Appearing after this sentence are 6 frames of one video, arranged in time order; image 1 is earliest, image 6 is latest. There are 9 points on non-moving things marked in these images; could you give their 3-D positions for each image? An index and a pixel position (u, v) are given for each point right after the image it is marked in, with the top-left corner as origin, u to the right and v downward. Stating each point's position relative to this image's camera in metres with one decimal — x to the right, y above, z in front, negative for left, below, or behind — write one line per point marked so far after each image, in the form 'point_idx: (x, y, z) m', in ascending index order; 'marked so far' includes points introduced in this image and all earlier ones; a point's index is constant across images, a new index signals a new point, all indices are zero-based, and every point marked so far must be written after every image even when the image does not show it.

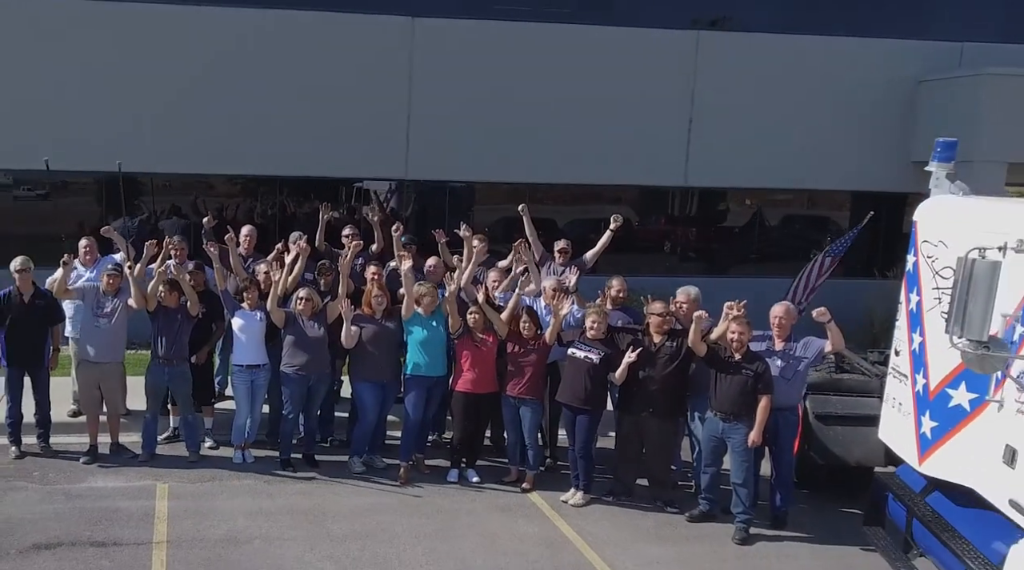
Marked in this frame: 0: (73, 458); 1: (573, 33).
0: (-3.7, -1.4, +7.8) m
1: (+0.7, +3.4, +12.8) m
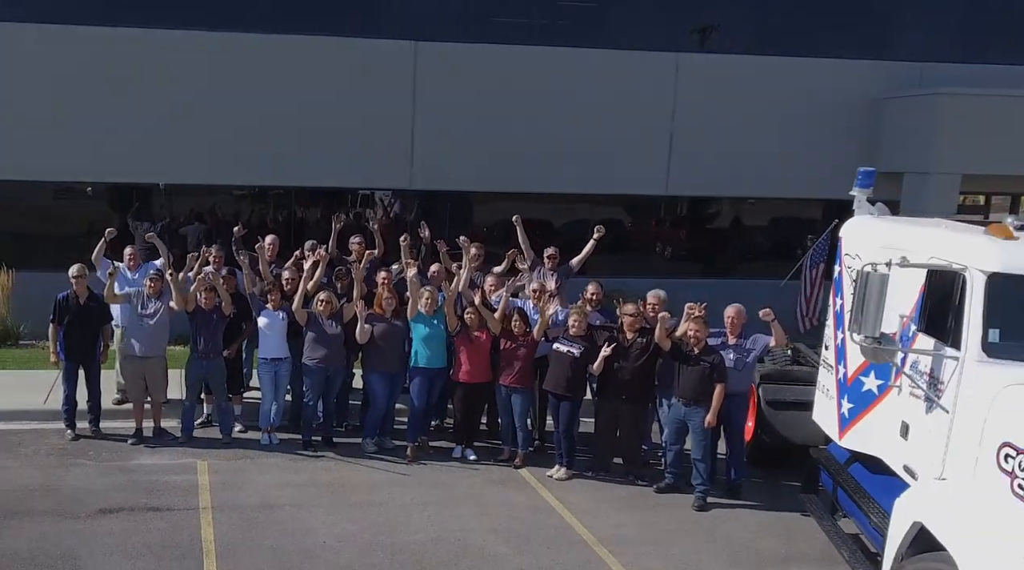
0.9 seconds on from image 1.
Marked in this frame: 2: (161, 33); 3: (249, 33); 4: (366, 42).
0: (-3.7, -1.5, +8.9) m
1: (+0.7, +3.4, +13.9) m
2: (-4.8, +3.4, +12.9) m
3: (-3.7, +3.5, +13.1) m
4: (-2.1, +3.4, +13.4) m
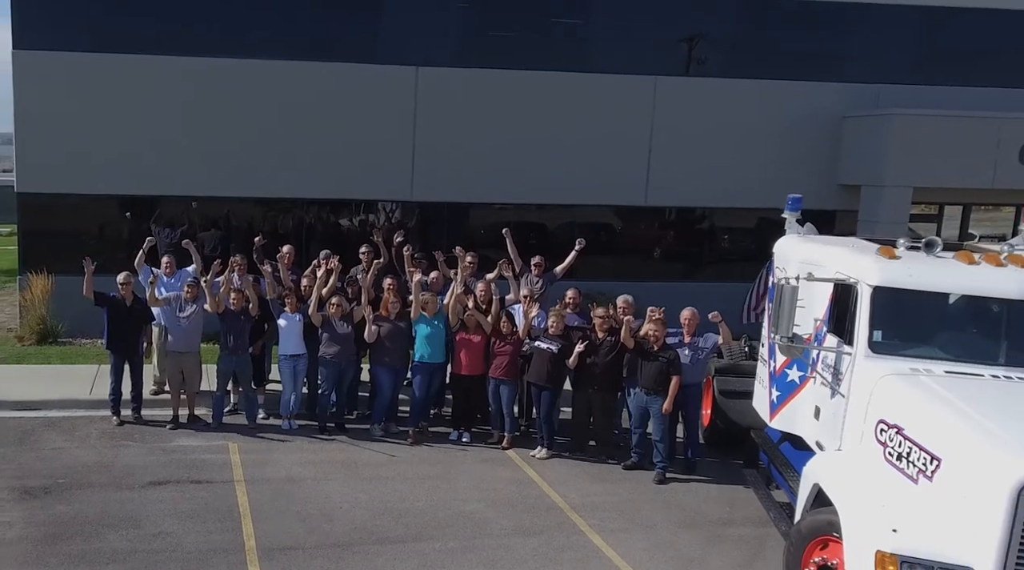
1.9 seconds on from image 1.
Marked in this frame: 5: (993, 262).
0: (-3.9, -1.5, +10.3) m
1: (+0.6, +3.3, +15.2) m
2: (-4.9, +3.4, +14.2) m
3: (-3.8, +3.5, +14.4) m
4: (-2.3, +3.4, +14.7) m
5: (+3.4, +0.2, +6.7) m
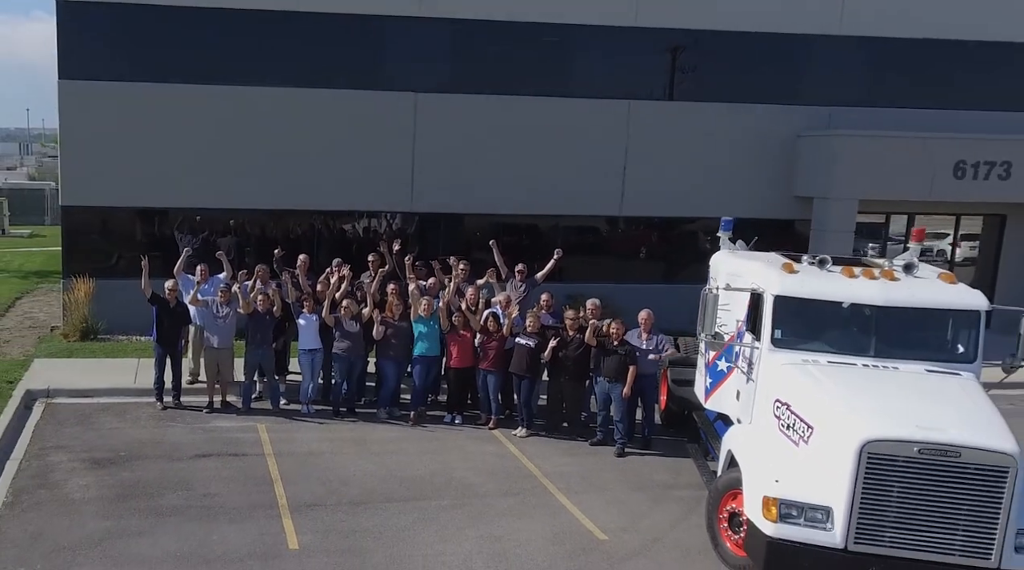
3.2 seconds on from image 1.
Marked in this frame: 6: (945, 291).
0: (-4.1, -1.6, +12.0) m
1: (+0.4, +3.3, +17.0) m
2: (-5.1, +3.4, +15.9) m
3: (-4.0, +3.4, +16.2) m
4: (-2.5, +3.4, +16.5) m
5: (+3.2, +0.1, +8.5) m
6: (+3.8, -0.1, +8.3) m
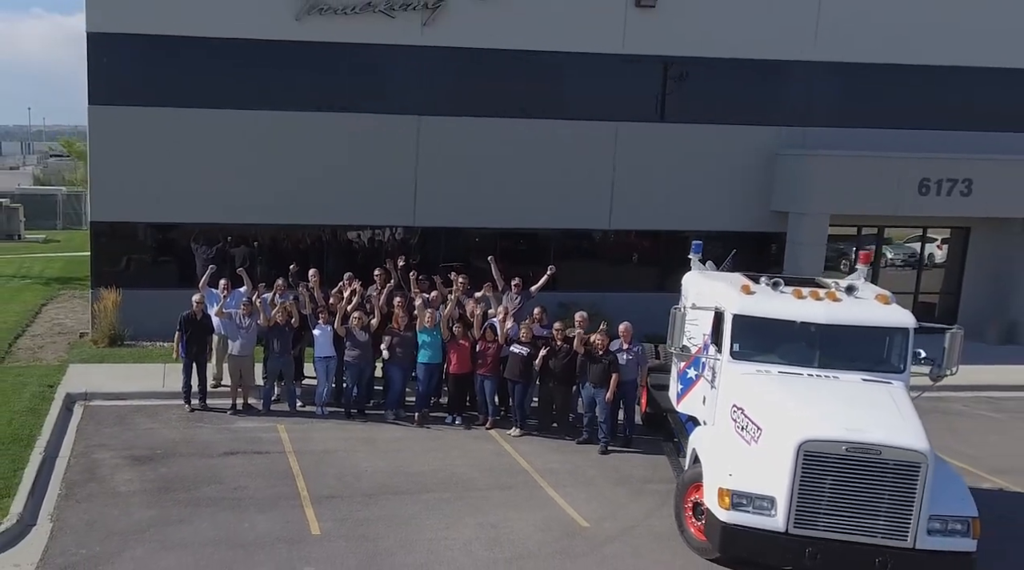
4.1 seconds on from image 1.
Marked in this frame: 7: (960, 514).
0: (-4.1, -1.8, +13.3) m
1: (+0.3, +3.1, +18.2) m
2: (-5.2, +3.2, +17.1) m
3: (-4.1, +3.2, +17.4) m
4: (-2.5, +3.2, +17.7) m
5: (+3.2, -0.1, +9.7) m
6: (+3.7, -0.3, +9.5) m
7: (+3.8, -1.9, +8.0) m
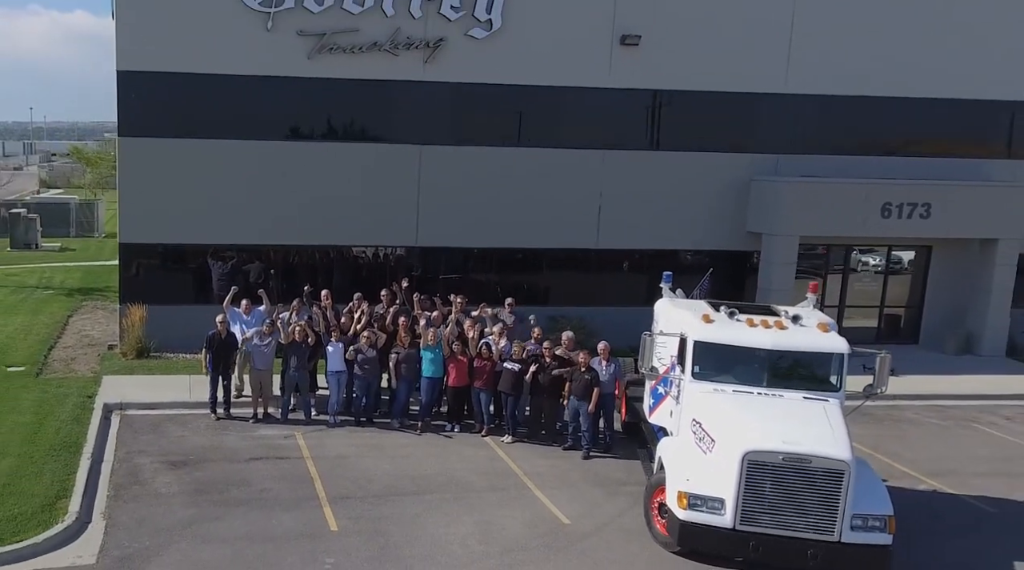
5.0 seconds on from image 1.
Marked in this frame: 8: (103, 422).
0: (-4.2, -2.1, +14.8) m
1: (+0.2, +2.8, +19.7) m
2: (-5.3, +2.9, +18.6) m
3: (-4.2, +2.9, +18.9) m
4: (-2.7, +2.9, +19.2) m
5: (+3.1, -0.5, +11.2) m
6: (+3.6, -0.6, +11.0) m
7: (+3.7, -2.3, +9.5) m
8: (-6.3, -2.1, +14.4) m
